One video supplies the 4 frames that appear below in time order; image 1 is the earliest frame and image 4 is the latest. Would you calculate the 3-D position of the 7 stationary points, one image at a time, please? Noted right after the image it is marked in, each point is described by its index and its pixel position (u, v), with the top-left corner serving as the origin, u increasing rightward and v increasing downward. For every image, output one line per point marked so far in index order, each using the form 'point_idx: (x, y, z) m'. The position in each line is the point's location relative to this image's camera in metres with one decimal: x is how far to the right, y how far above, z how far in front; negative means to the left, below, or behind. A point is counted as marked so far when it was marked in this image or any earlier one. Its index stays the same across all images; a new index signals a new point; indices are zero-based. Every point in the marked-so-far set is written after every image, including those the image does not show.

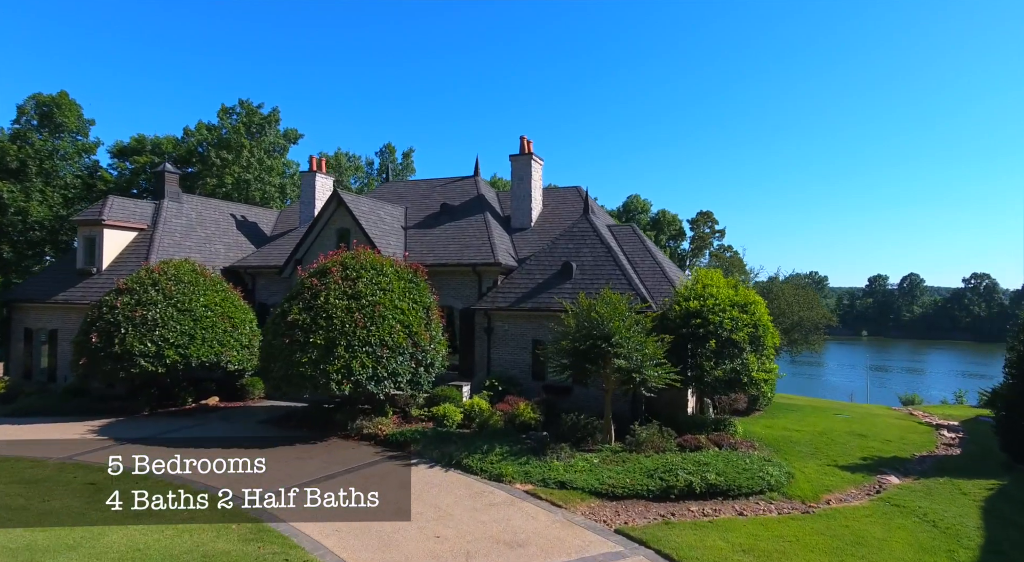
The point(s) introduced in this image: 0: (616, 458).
0: (+2.4, -4.1, +16.3) m
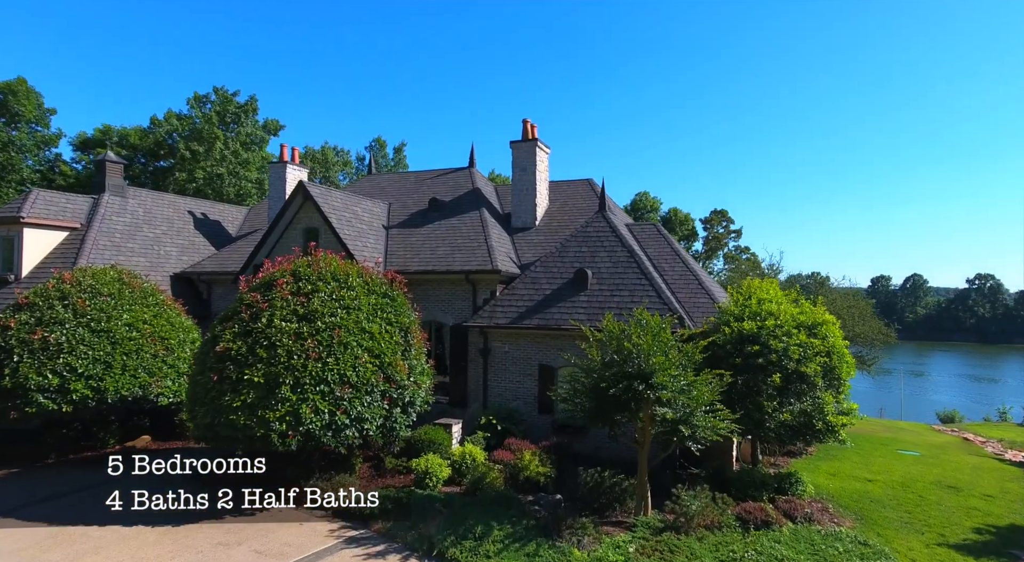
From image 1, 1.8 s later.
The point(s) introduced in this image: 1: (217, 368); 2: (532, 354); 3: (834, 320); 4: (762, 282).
0: (+2.5, -4.4, +11.8) m
1: (-5.7, -1.7, +13.8) m
2: (+0.6, -2.1, +19.8) m
3: (+7.2, -0.9, +15.9) m
4: (+6.0, 0.0, +17.0) m
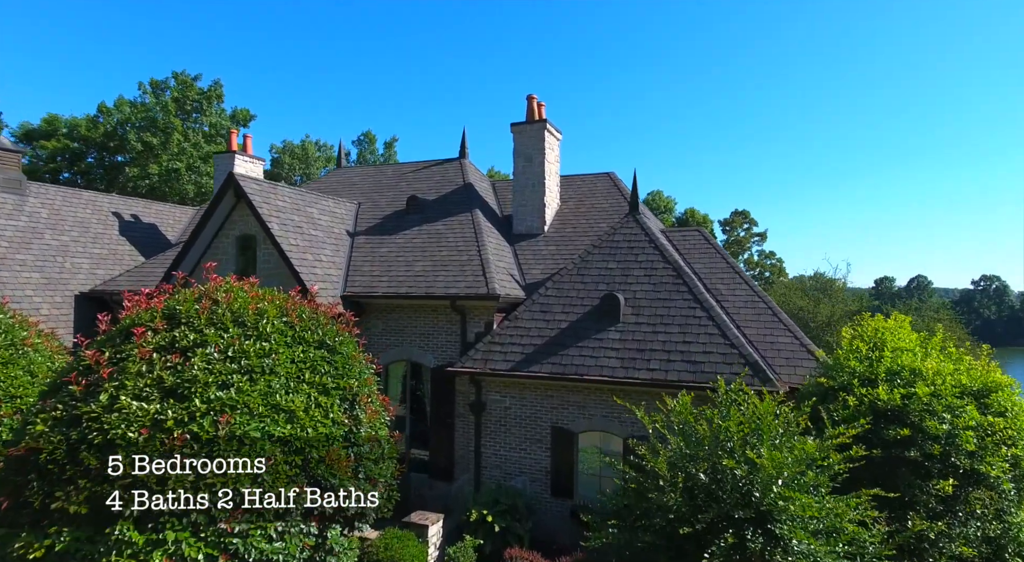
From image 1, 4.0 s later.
0: (+2.5, -5.0, +6.2) m
1: (-5.7, -2.3, +8.2) m
2: (+0.6, -2.7, +14.2) m
3: (+7.3, -1.5, +10.3) m
4: (+6.1, -0.6, +11.4) m
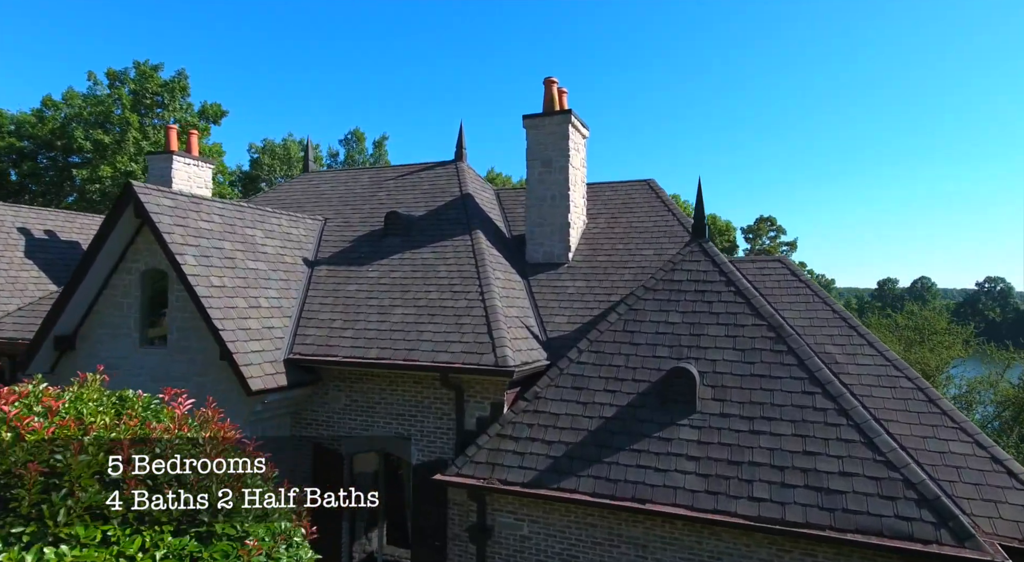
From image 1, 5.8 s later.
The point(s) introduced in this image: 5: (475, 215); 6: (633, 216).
0: (+2.8, -6.0, +1.4) m
1: (-5.4, -3.2, +3.3) m
2: (+0.9, -3.6, +9.4) m
3: (+7.6, -2.4, +5.5) m
4: (+6.3, -1.5, +6.5) m
5: (-0.8, +1.3, +14.8) m
6: (+2.6, +1.4, +15.2) m
